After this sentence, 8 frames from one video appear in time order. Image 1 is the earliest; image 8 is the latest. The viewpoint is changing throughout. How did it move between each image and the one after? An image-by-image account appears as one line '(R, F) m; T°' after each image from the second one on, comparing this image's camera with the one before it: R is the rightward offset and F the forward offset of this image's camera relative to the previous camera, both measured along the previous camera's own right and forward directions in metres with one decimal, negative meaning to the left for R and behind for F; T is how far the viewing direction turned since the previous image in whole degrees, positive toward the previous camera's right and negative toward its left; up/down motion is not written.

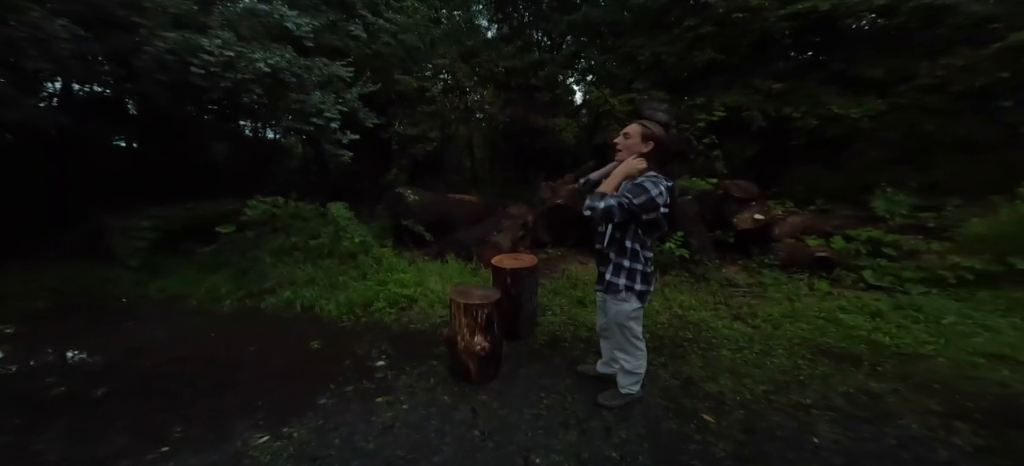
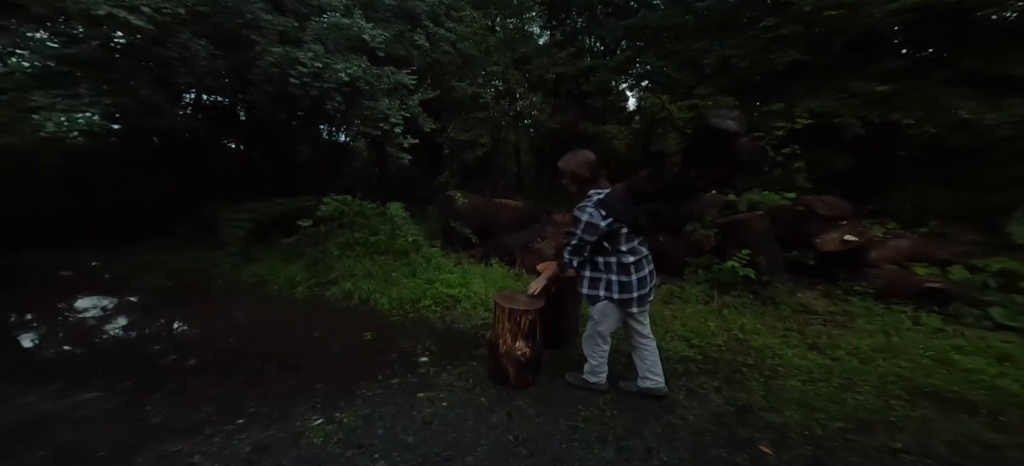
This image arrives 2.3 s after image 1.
(+0.1, 0.0) m; -9°
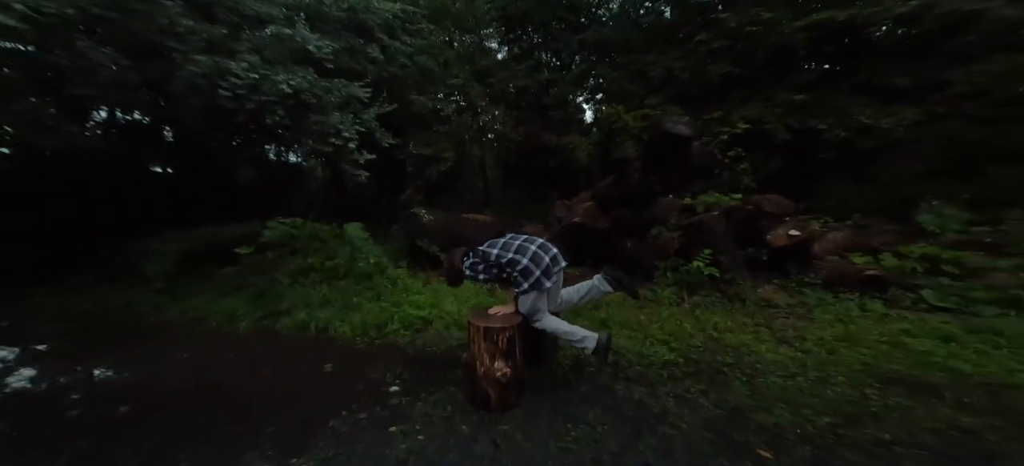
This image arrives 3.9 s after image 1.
(-0.1, +0.1) m; +7°
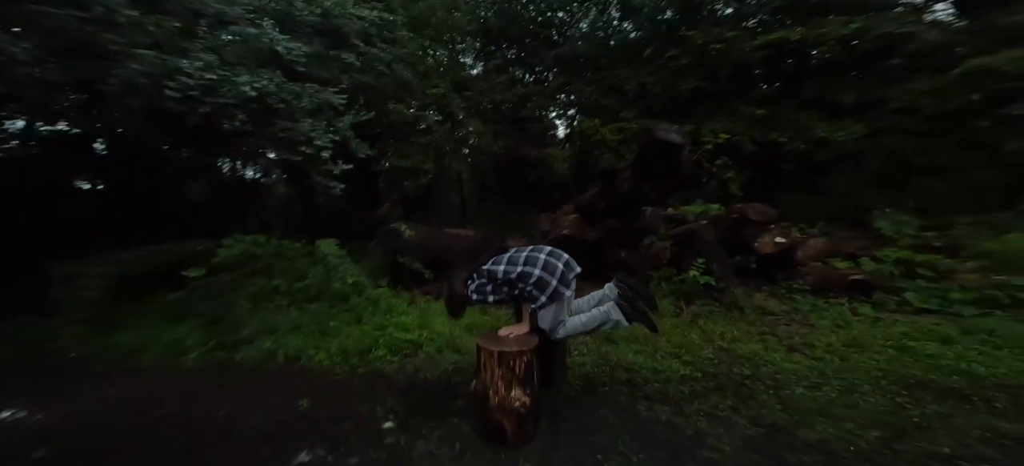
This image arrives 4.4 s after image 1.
(-0.2, +0.2) m; +5°
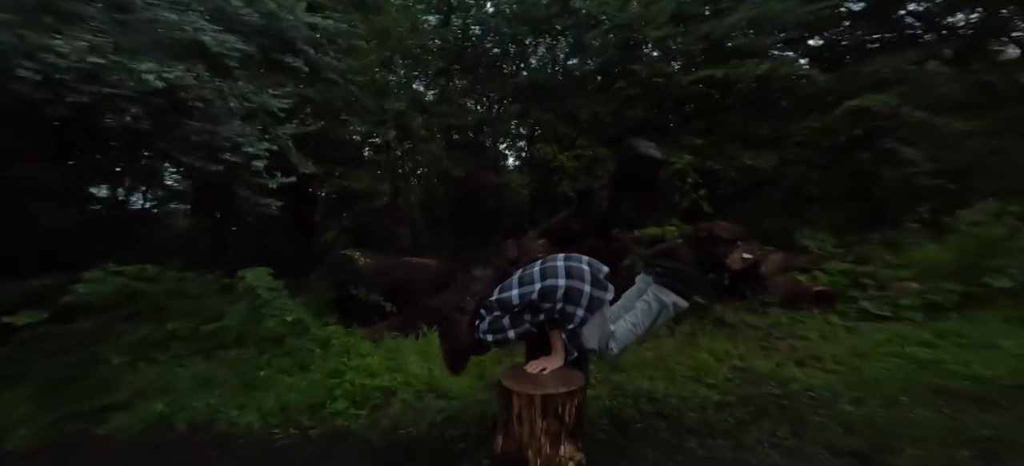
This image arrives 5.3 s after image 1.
(-0.5, +0.4) m; +12°
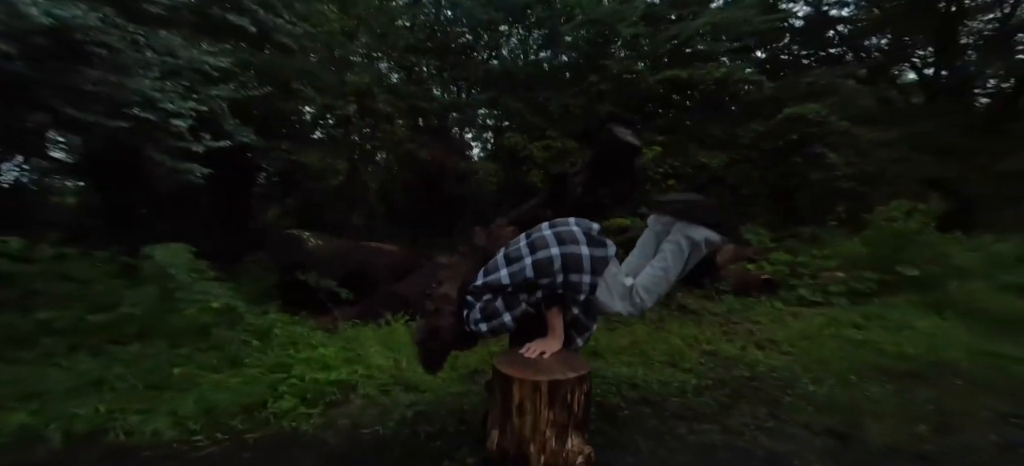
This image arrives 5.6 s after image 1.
(-0.2, +0.2) m; +9°
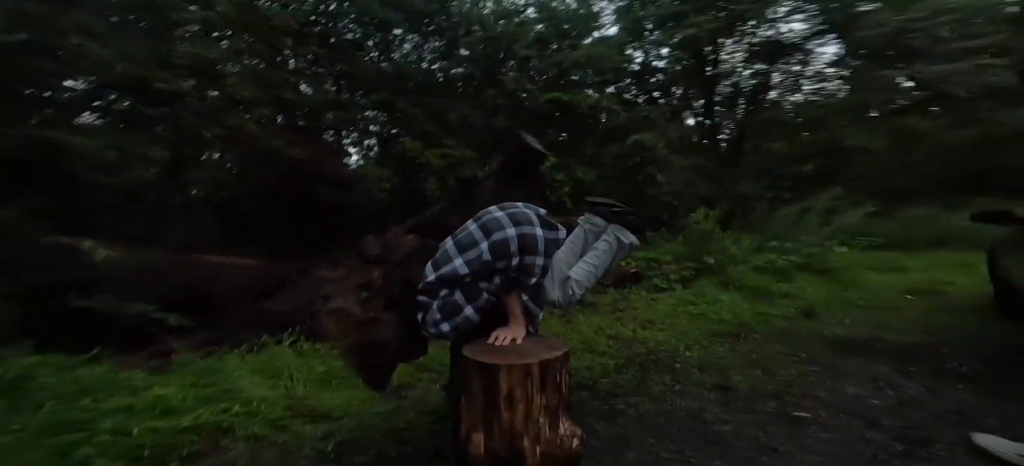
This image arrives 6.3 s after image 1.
(-0.5, +0.1) m; +22°
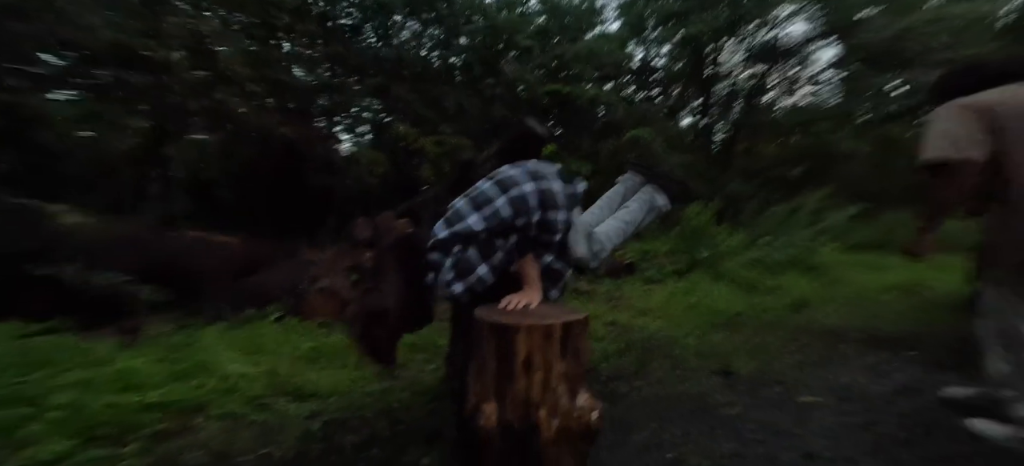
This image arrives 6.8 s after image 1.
(-0.1, +0.1) m; +2°
